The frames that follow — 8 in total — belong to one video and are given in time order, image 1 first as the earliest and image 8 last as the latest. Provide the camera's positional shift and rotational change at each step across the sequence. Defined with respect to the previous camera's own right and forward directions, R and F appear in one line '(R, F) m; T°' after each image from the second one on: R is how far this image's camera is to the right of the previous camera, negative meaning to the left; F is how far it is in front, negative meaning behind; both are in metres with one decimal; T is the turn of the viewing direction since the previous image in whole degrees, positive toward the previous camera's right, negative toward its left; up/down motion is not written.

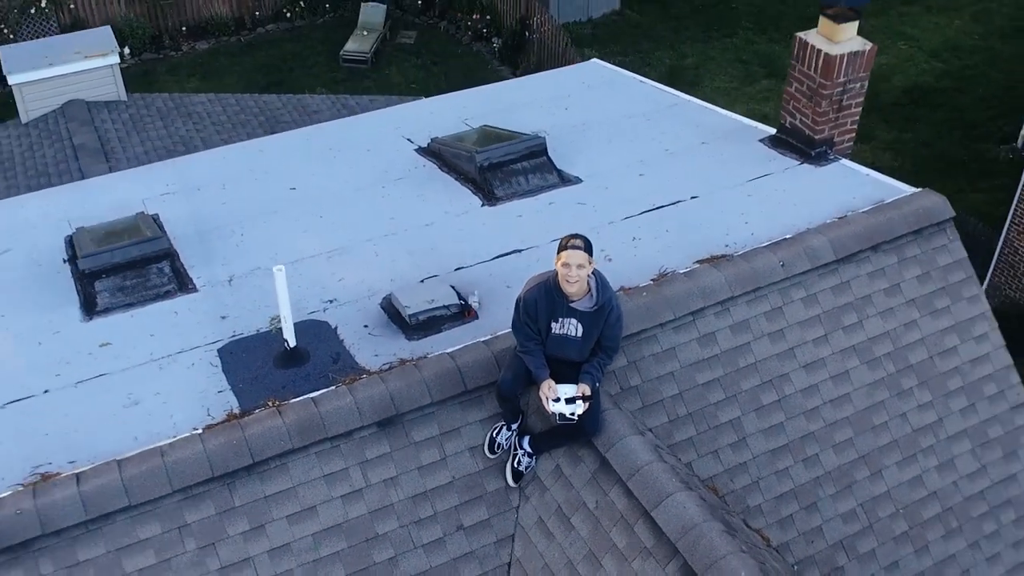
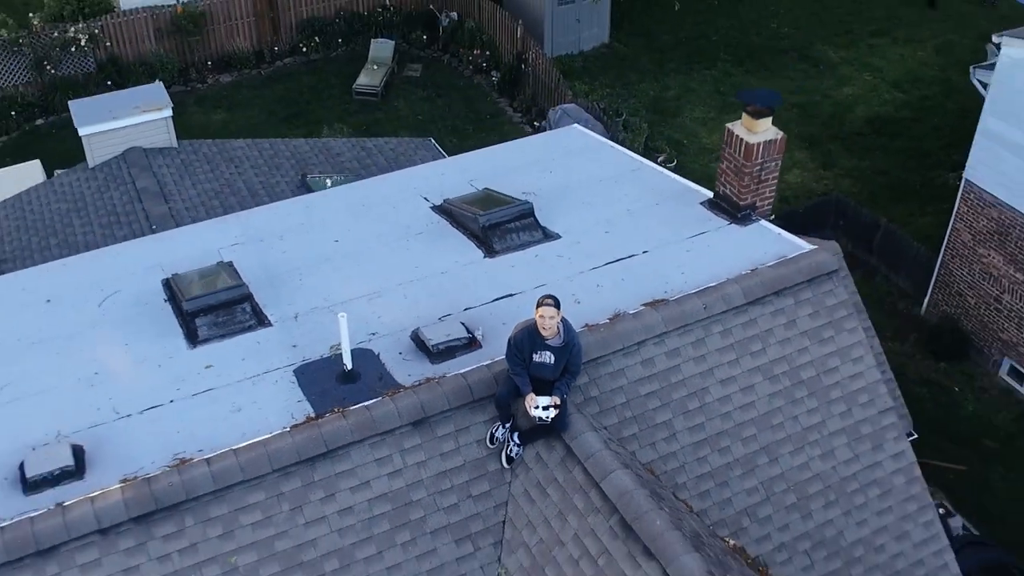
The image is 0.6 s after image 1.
(0.0, -1.9) m; 0°
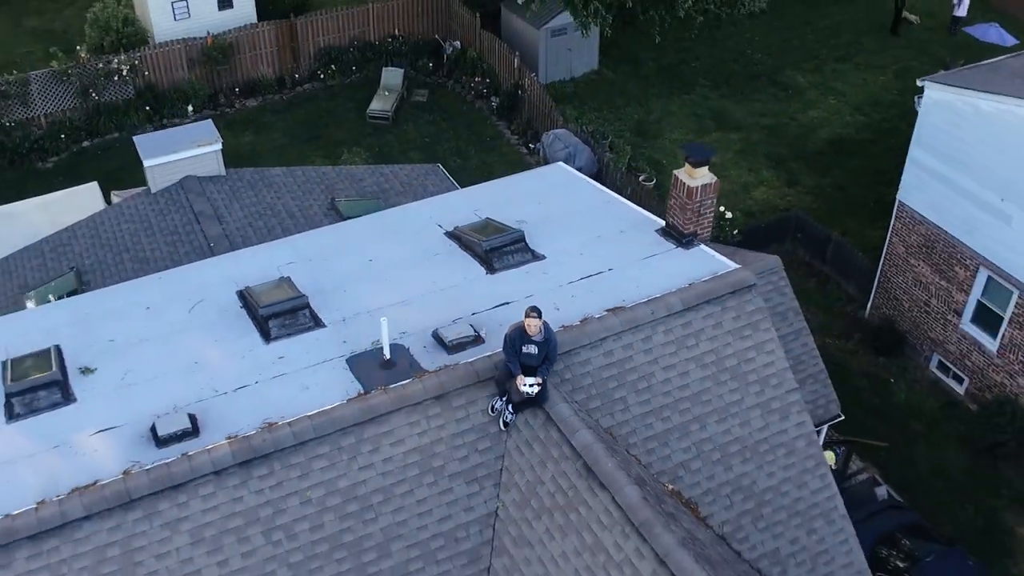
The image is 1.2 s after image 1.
(0.0, -2.4) m; 0°
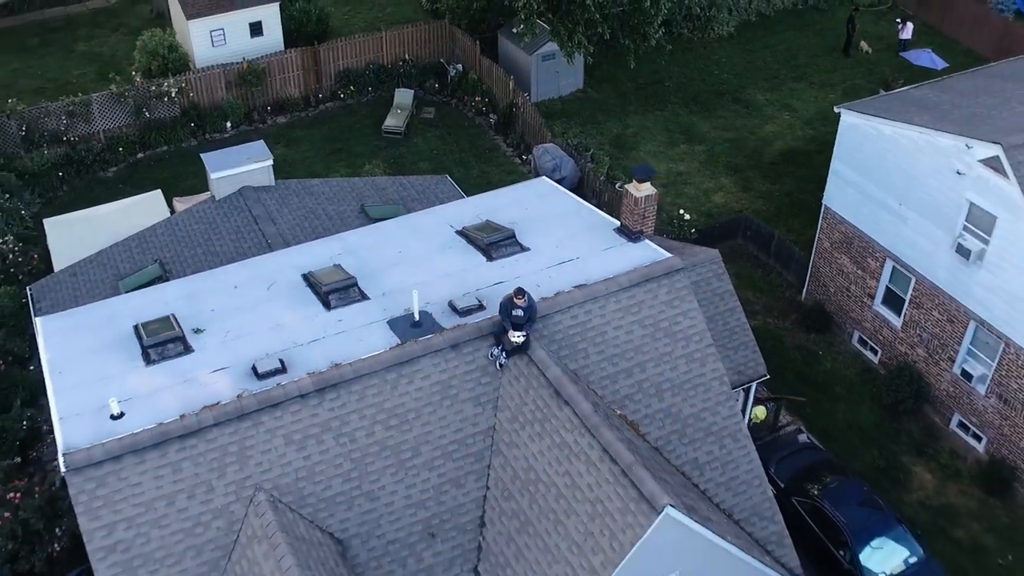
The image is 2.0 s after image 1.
(+0.1, -3.7) m; 0°
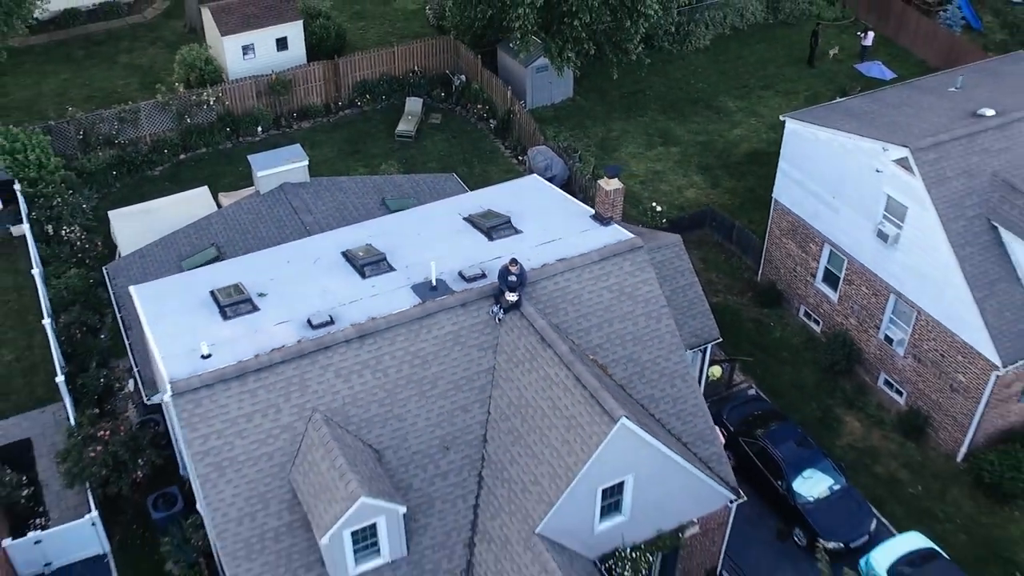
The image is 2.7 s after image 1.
(+0.1, -3.6) m; 0°
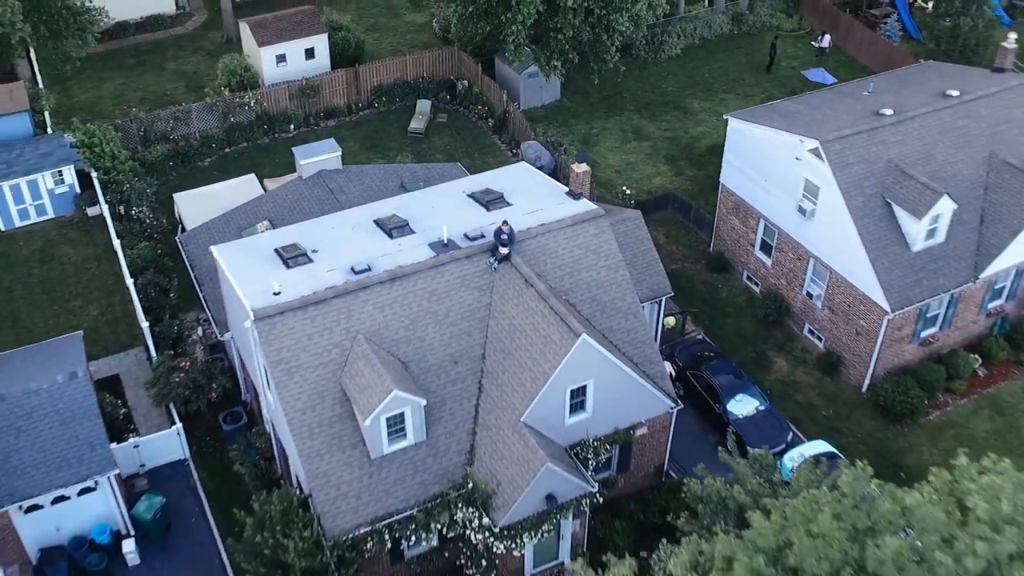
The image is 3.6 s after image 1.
(+0.2, -5.3) m; 0°
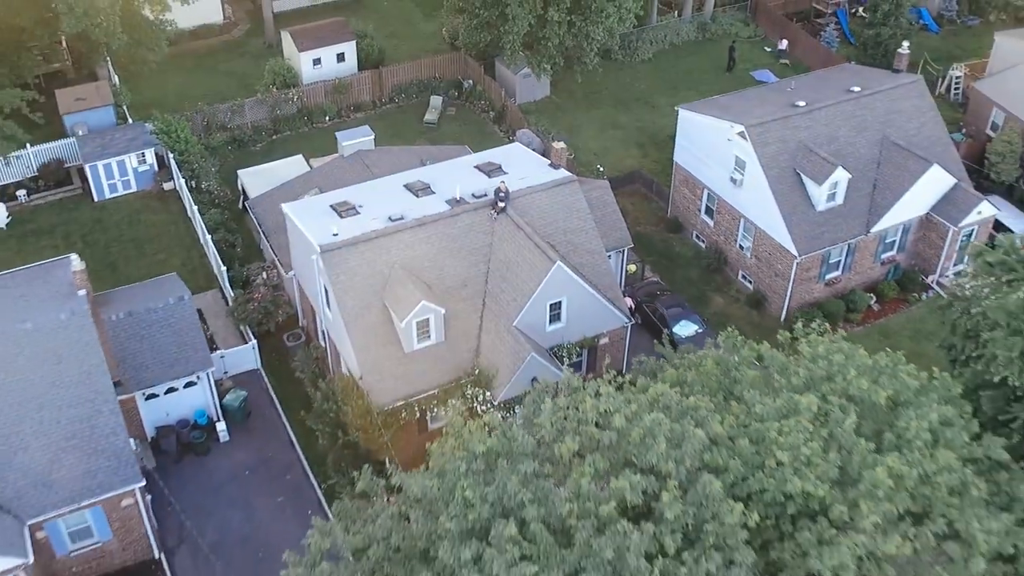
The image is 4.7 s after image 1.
(+0.1, -7.6) m; 0°
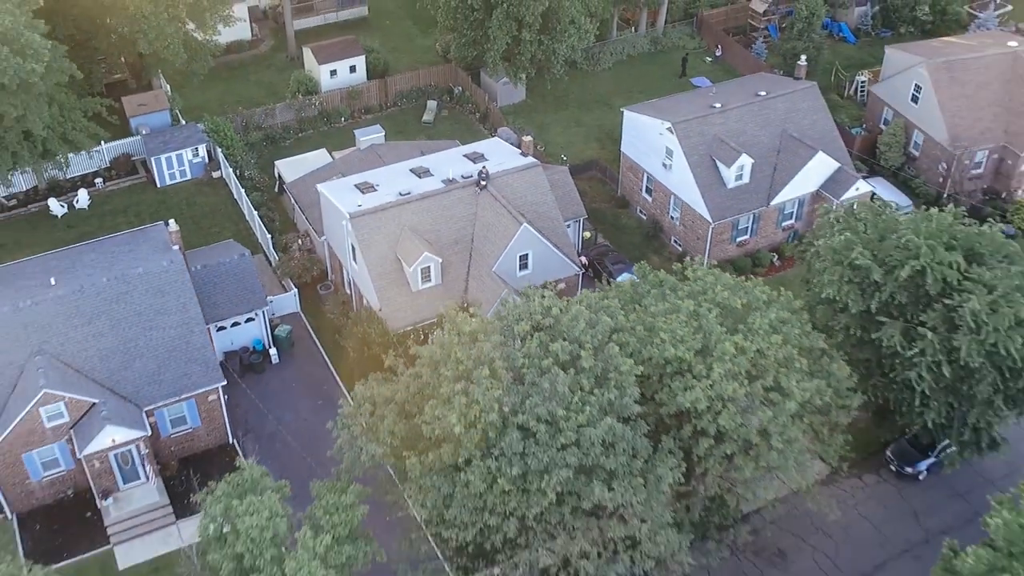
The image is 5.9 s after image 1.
(+0.4, -9.7) m; 0°
